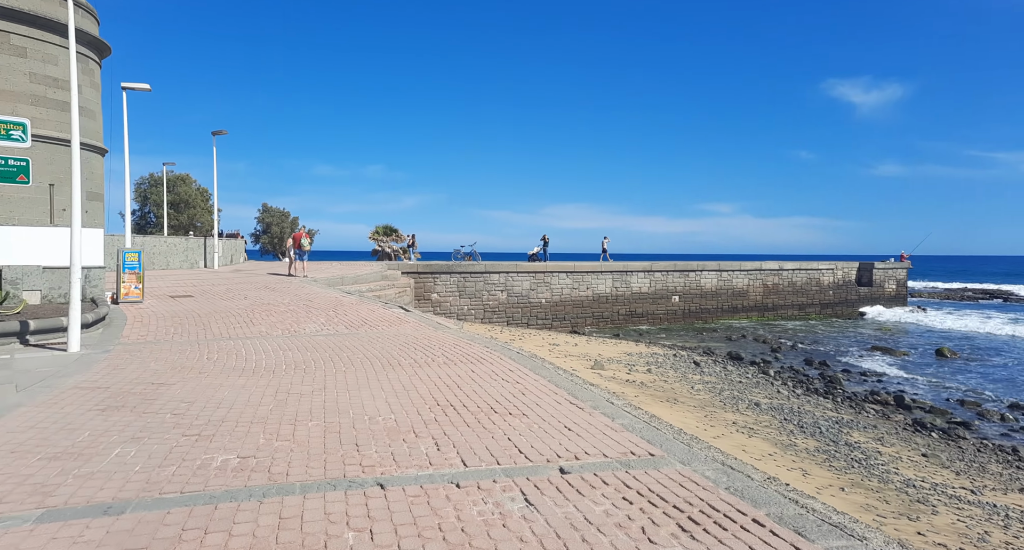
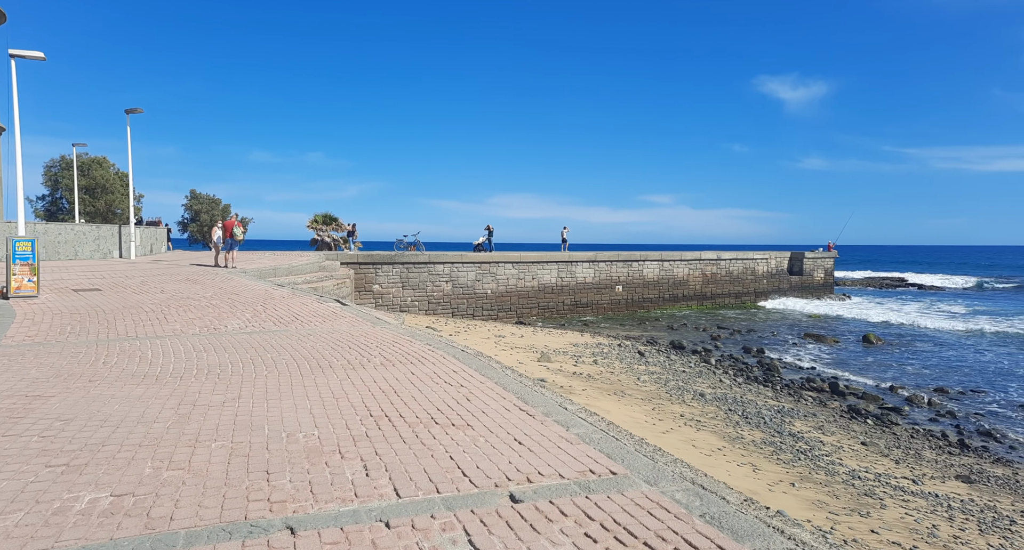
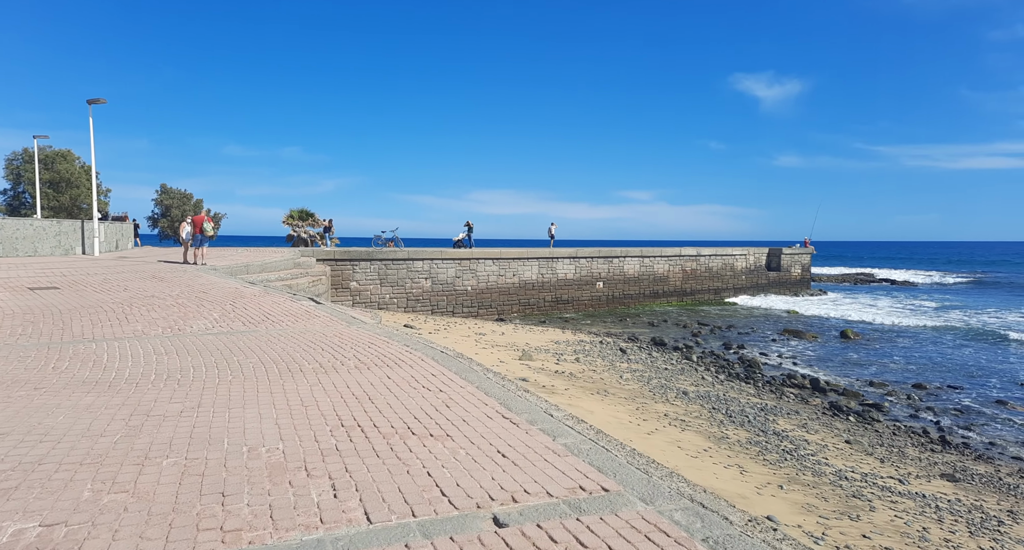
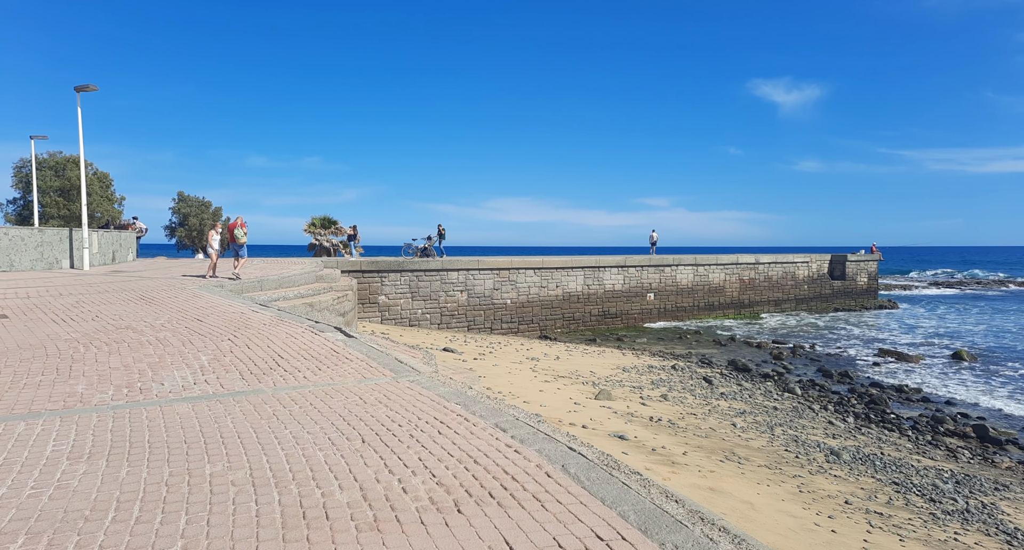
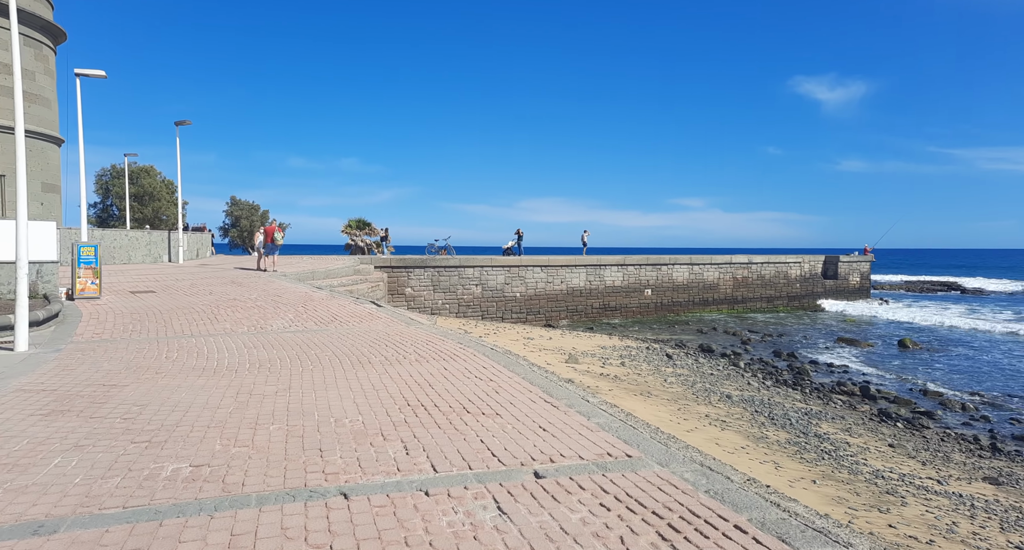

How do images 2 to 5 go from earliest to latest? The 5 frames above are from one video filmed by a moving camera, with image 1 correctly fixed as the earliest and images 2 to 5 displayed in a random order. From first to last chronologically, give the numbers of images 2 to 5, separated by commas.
5, 2, 3, 4
